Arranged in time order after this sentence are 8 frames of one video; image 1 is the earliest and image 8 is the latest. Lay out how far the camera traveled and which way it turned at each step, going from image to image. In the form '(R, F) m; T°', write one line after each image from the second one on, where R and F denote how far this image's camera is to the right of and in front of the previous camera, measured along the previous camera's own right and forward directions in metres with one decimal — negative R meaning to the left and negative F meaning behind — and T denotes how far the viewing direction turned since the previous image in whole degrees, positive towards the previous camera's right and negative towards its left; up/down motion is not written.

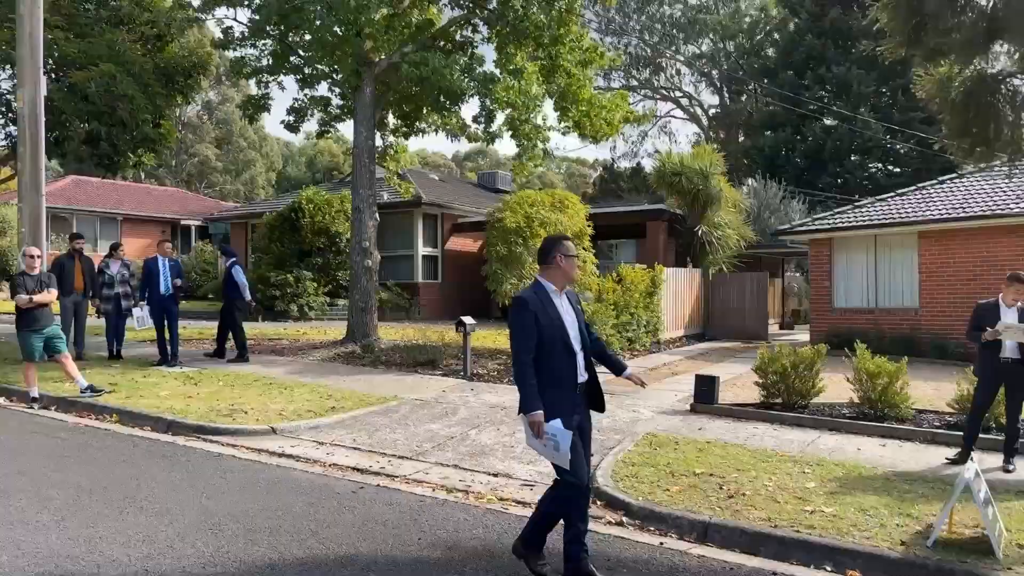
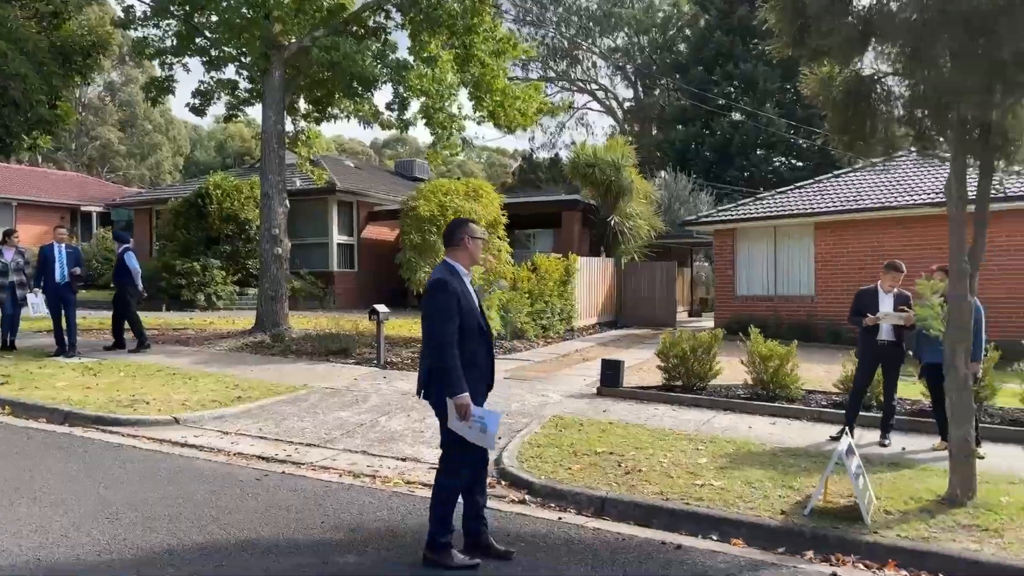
(+0.1, -0.1) m; +6°
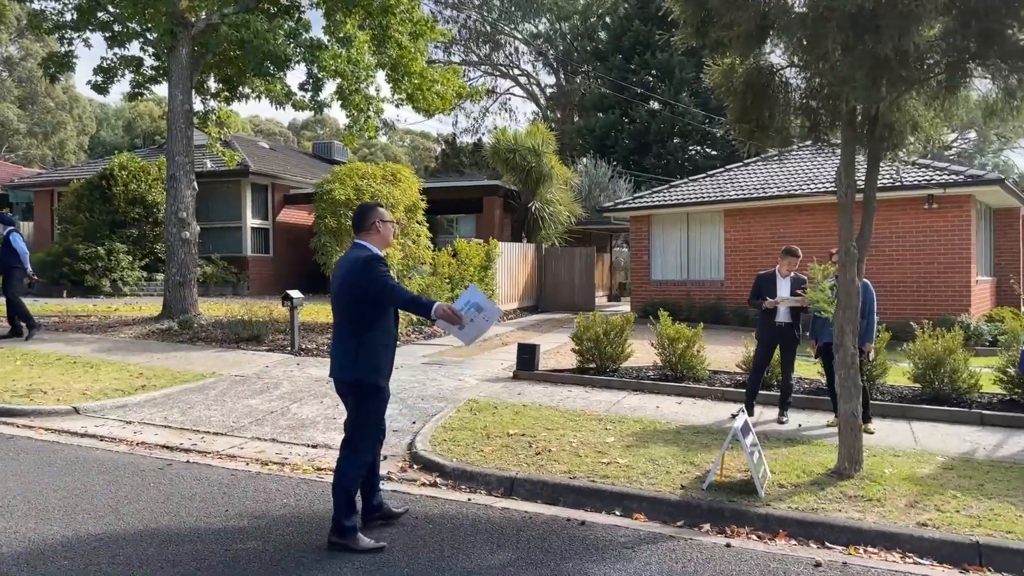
(+0.1, 0.0) m; +5°
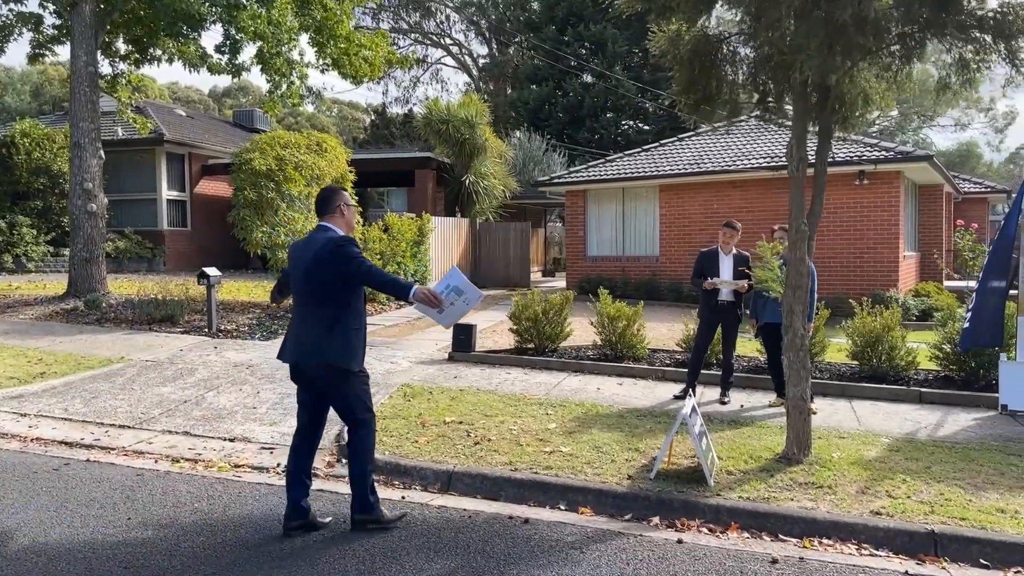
(0.0, +0.4) m; +5°
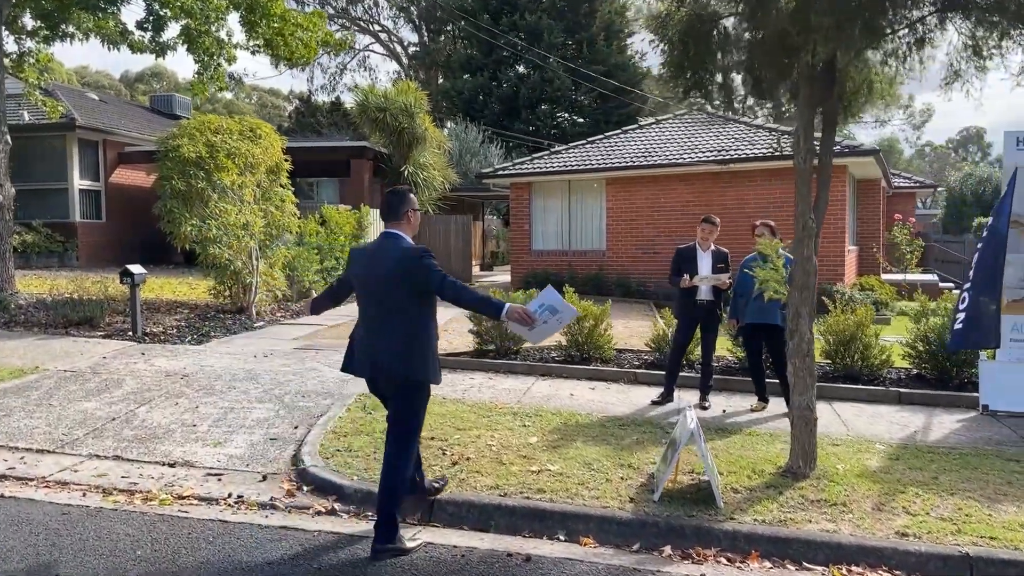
(-0.4, +0.6) m; +5°
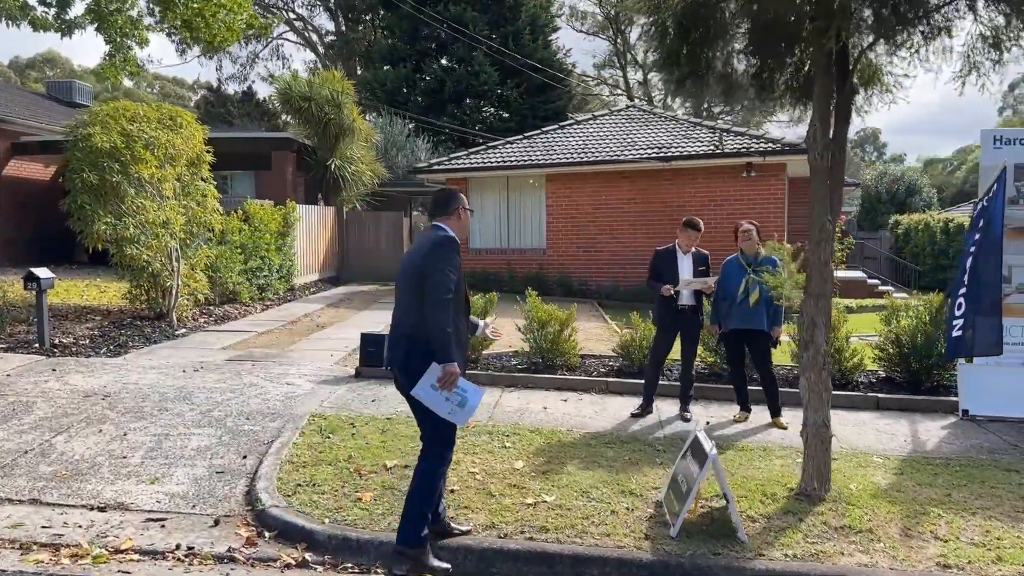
(-0.5, +0.6) m; +6°
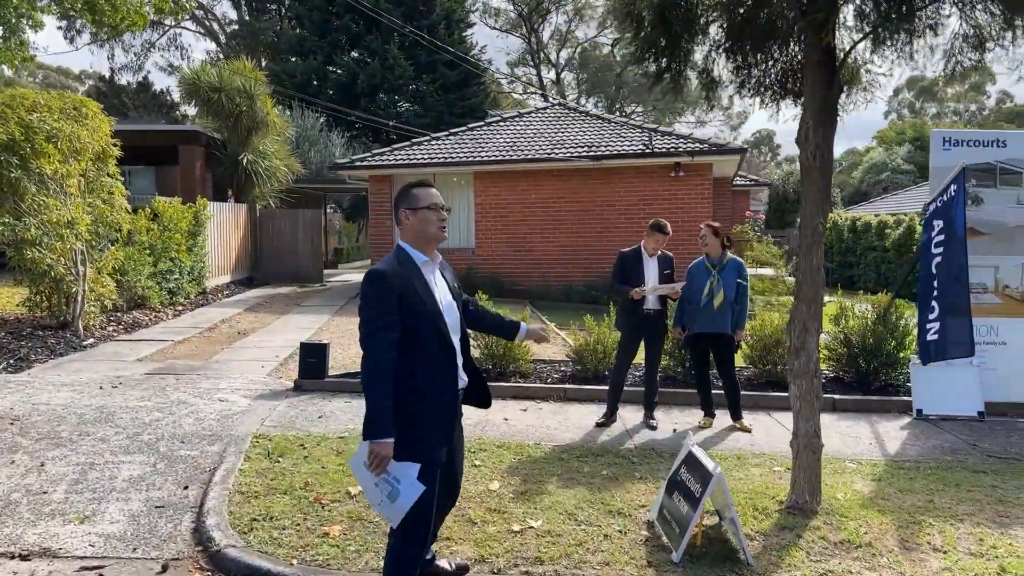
(-0.4, +0.4) m; +7°
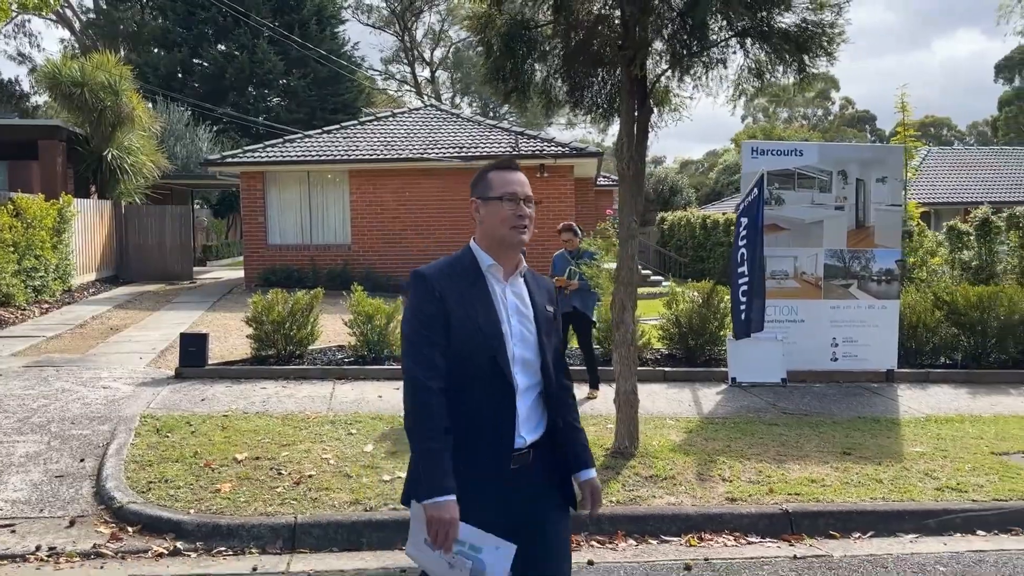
(+0.1, -0.9) m; +9°
